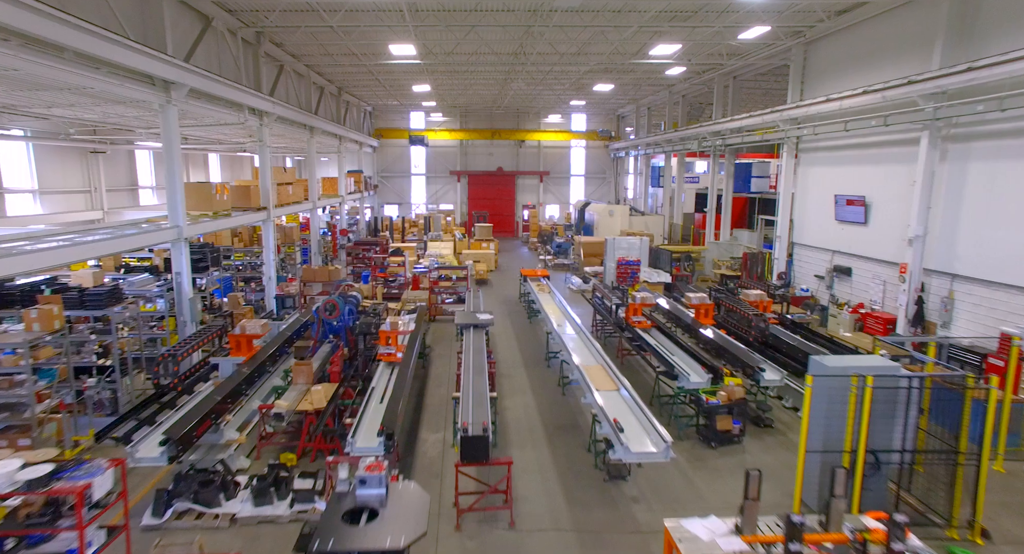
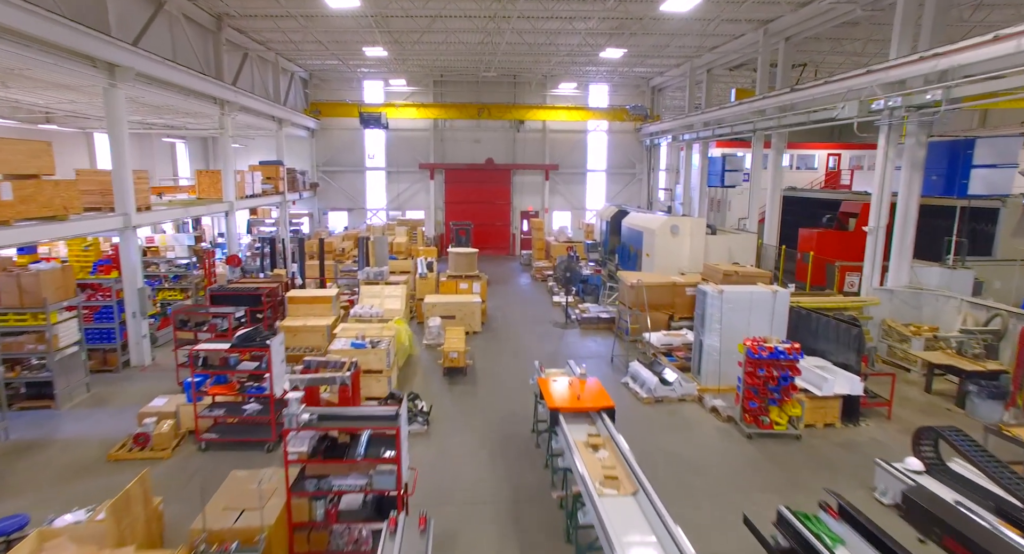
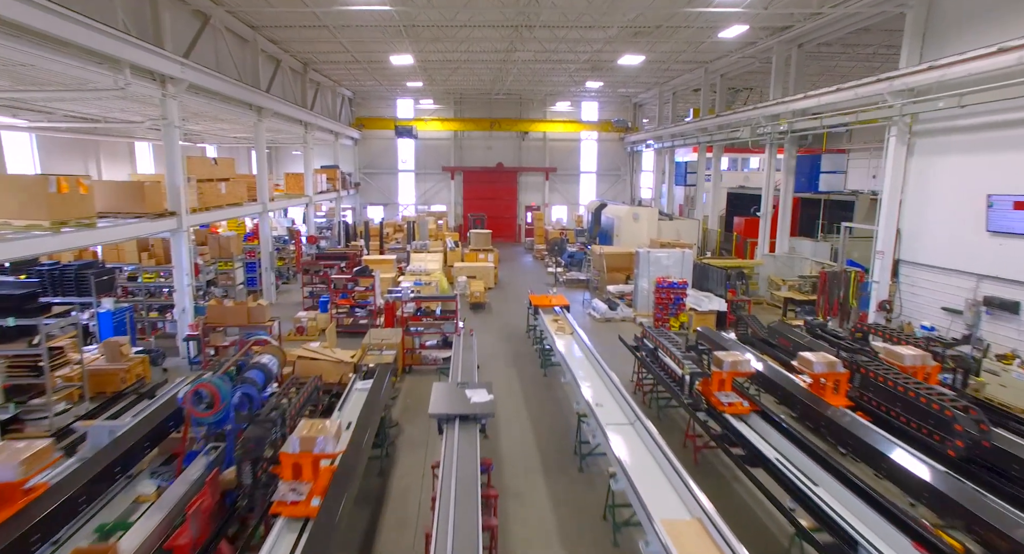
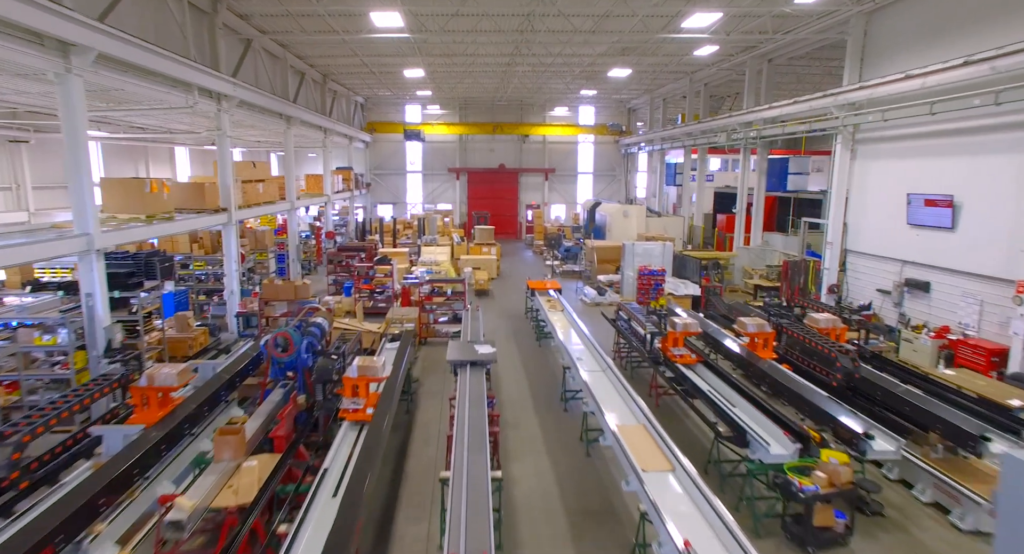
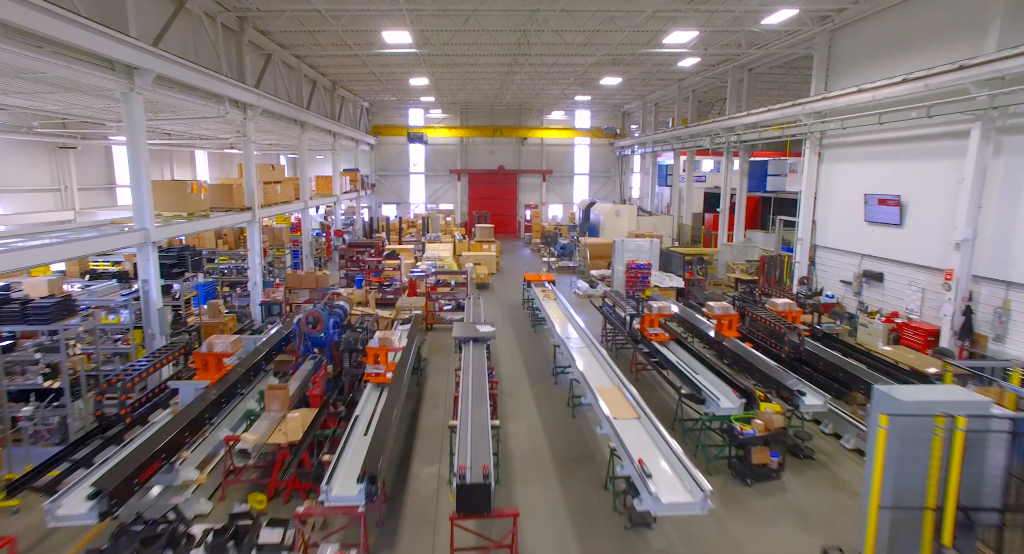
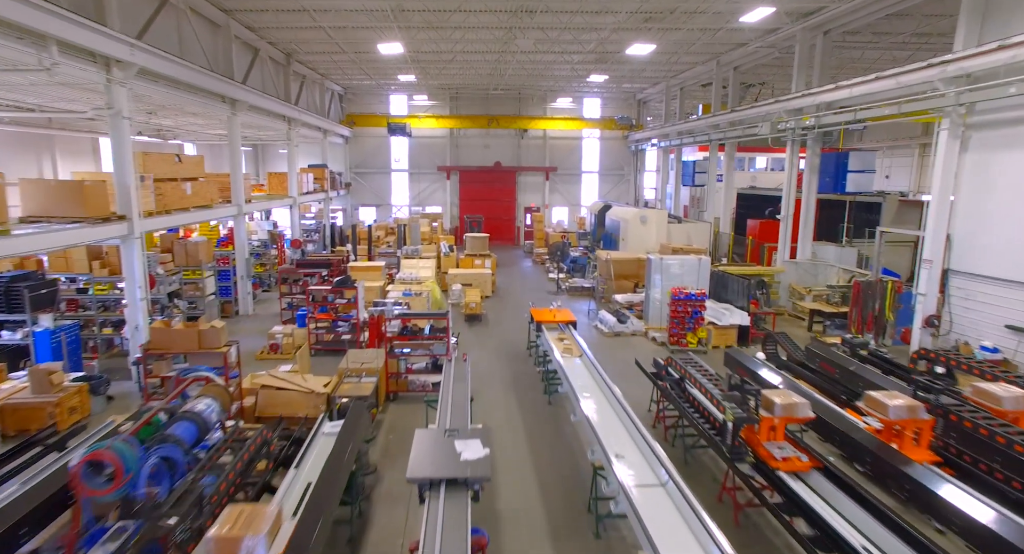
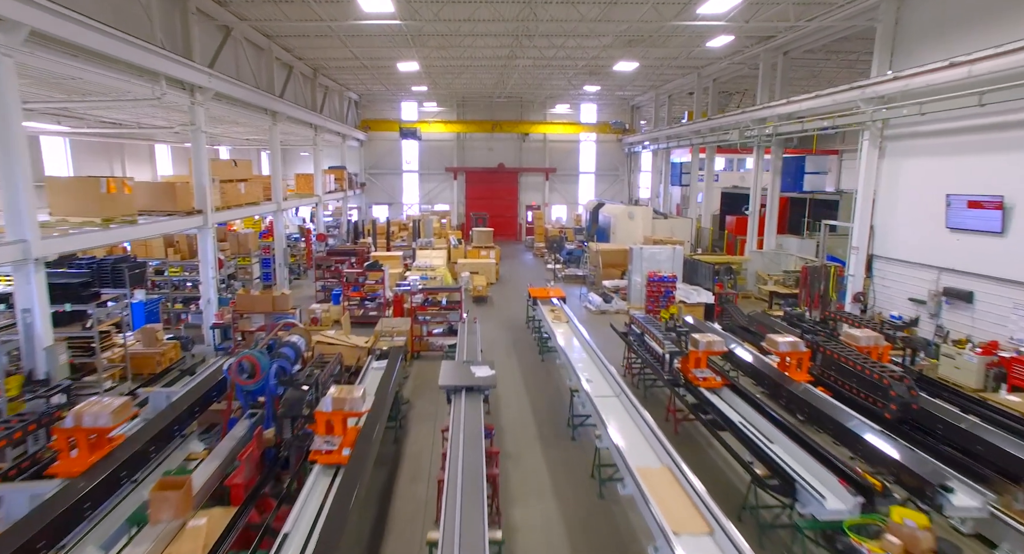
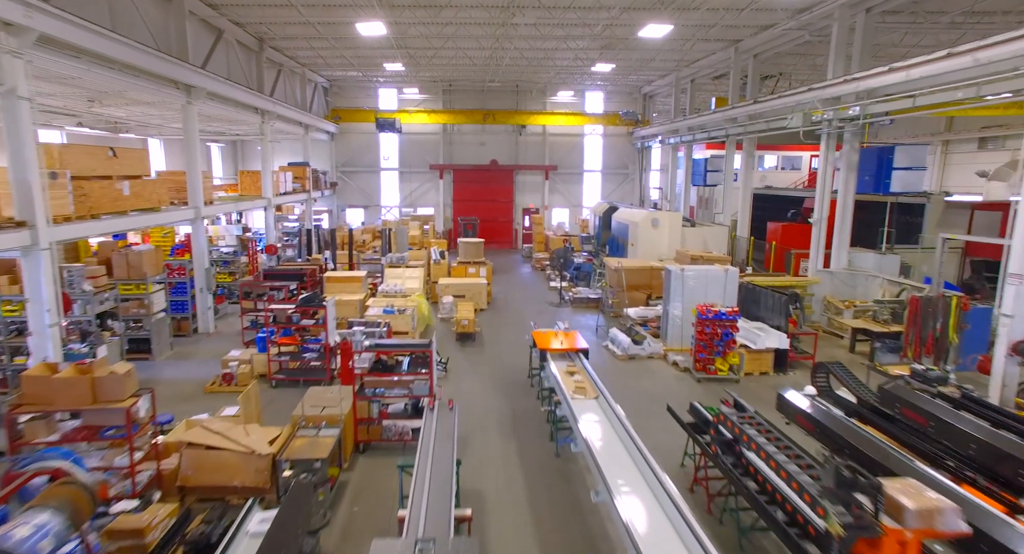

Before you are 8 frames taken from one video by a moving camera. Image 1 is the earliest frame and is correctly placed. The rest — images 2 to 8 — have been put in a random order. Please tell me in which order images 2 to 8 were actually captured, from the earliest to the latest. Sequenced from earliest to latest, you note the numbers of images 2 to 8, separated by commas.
5, 4, 7, 3, 6, 8, 2
